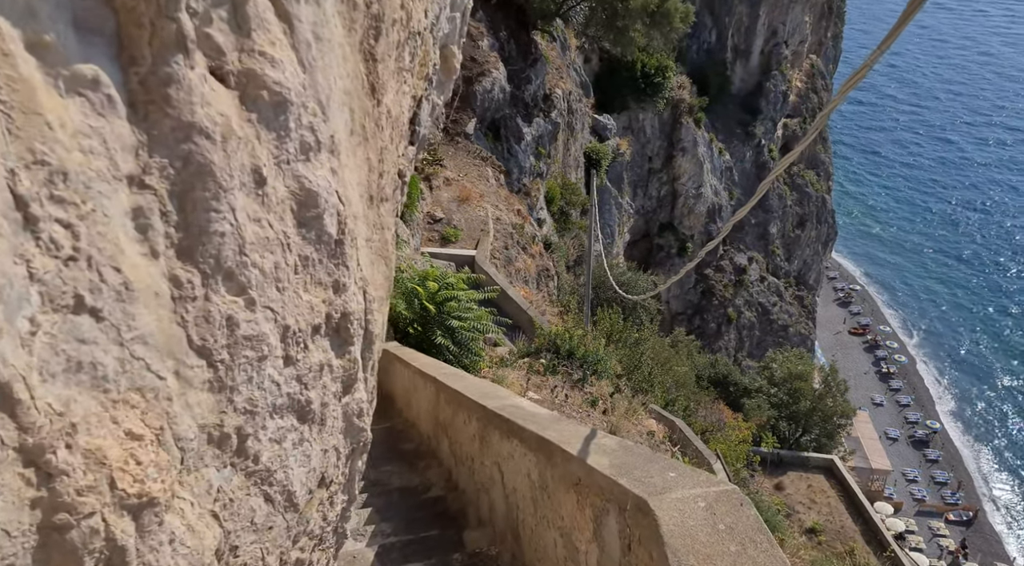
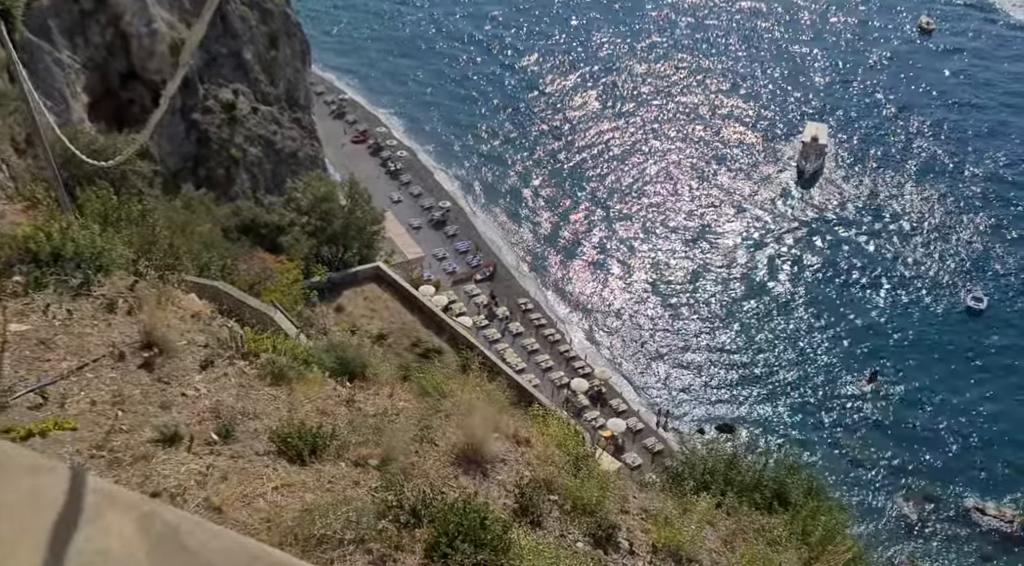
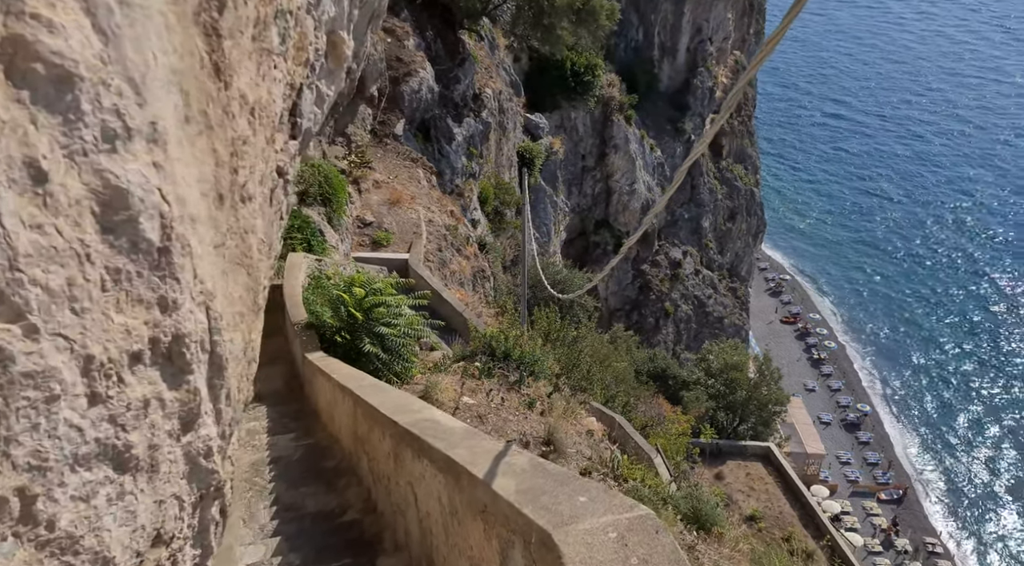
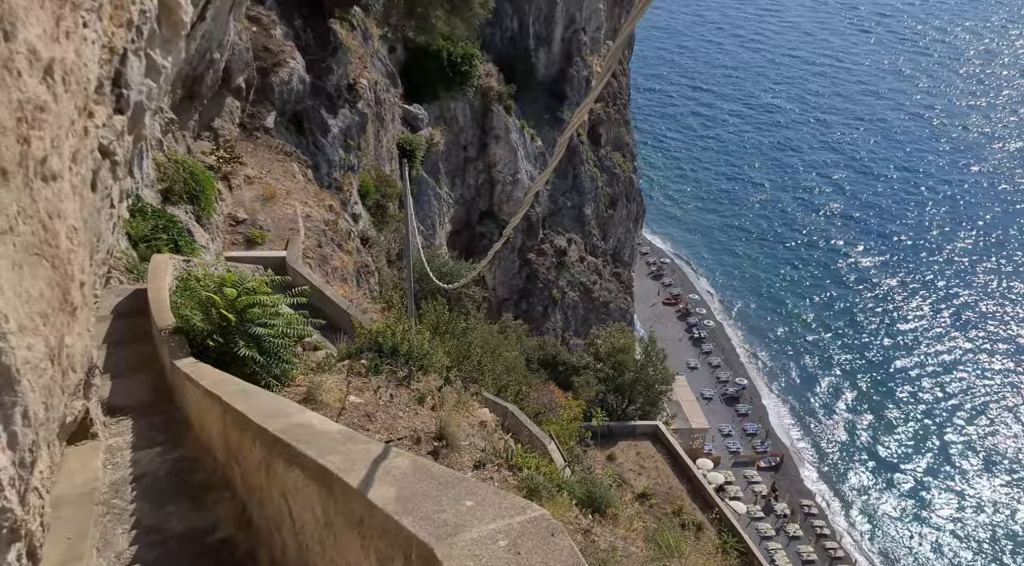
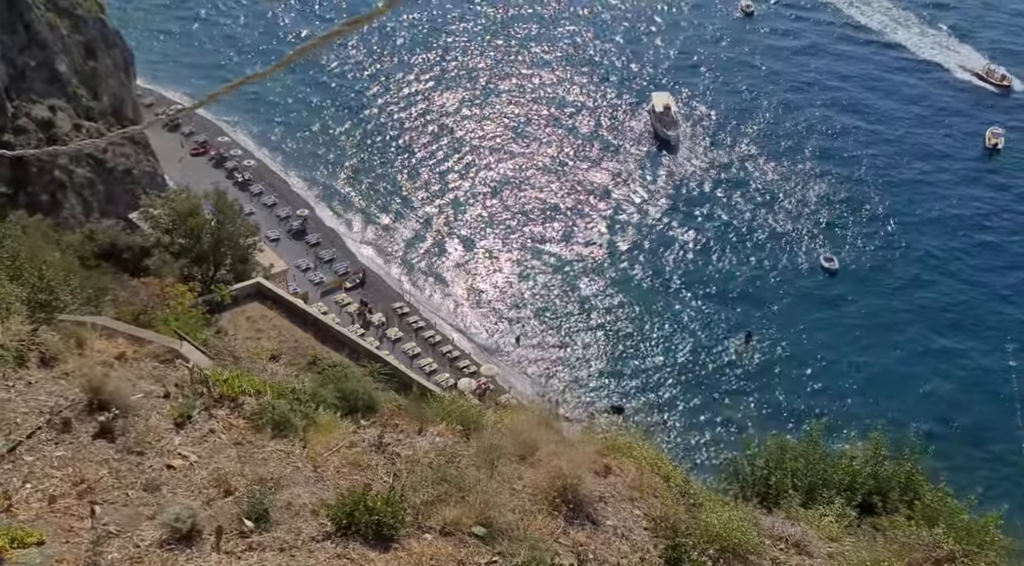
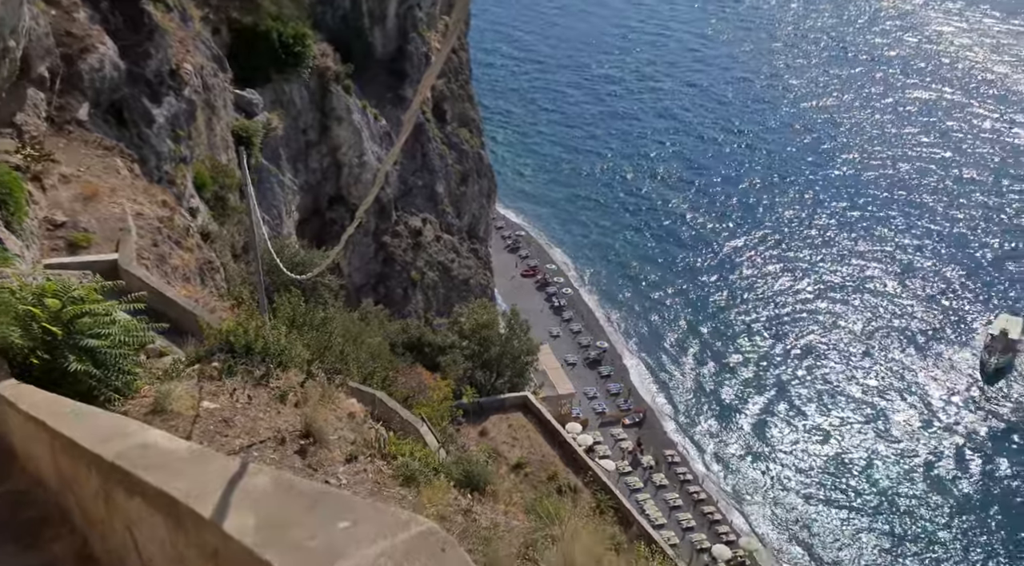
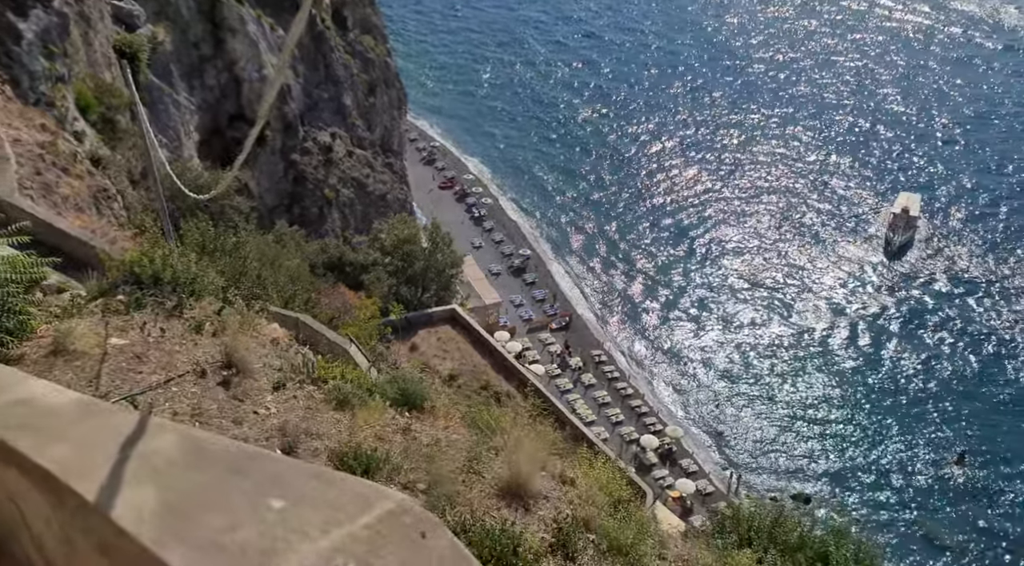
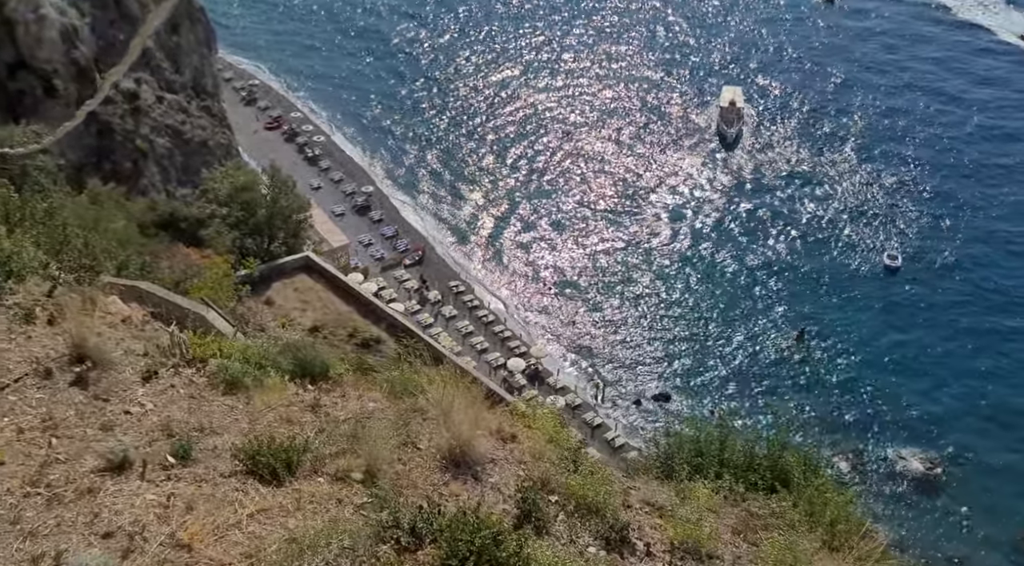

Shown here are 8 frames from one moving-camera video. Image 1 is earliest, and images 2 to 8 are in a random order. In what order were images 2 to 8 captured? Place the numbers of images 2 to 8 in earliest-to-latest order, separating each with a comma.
3, 4, 6, 7, 2, 8, 5
